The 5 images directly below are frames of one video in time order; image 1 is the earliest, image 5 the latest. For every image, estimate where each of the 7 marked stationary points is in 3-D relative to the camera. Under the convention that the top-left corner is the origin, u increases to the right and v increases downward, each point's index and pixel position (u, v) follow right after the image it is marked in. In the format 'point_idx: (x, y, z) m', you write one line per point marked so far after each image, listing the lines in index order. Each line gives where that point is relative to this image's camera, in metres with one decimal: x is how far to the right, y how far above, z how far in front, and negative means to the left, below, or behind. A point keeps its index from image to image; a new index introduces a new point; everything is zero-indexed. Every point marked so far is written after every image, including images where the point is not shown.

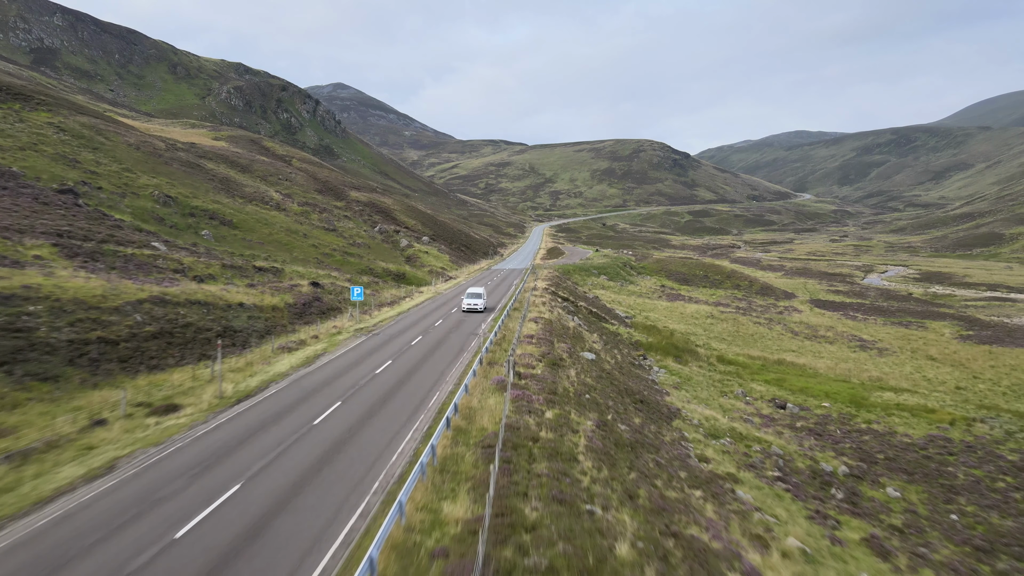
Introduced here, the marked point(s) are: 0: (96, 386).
0: (-8.9, -1.9, +16.7) m
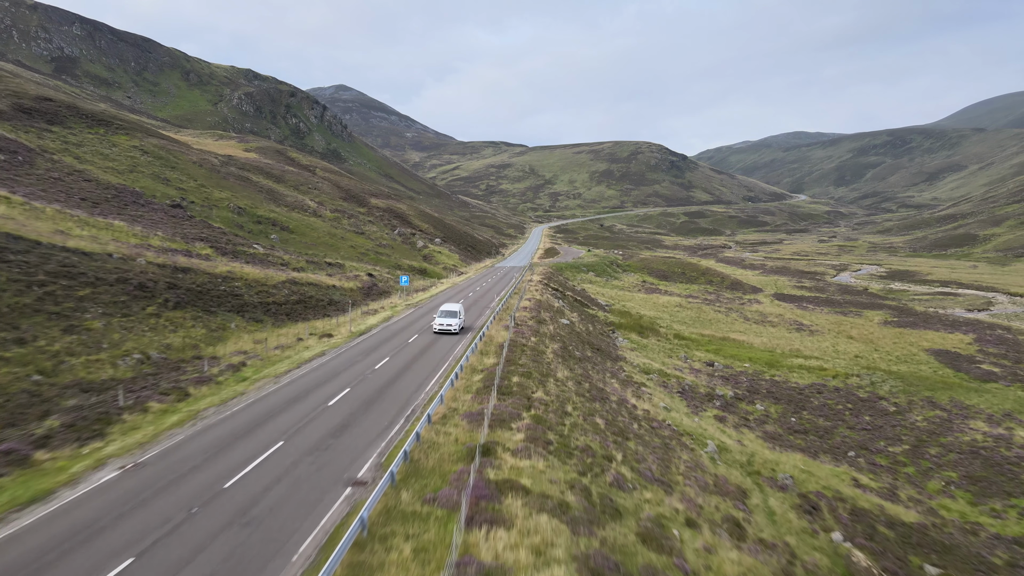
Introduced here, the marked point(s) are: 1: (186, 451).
0: (-8.9, -1.3, +29.4) m
1: (-5.8, -2.9, +13.4) m
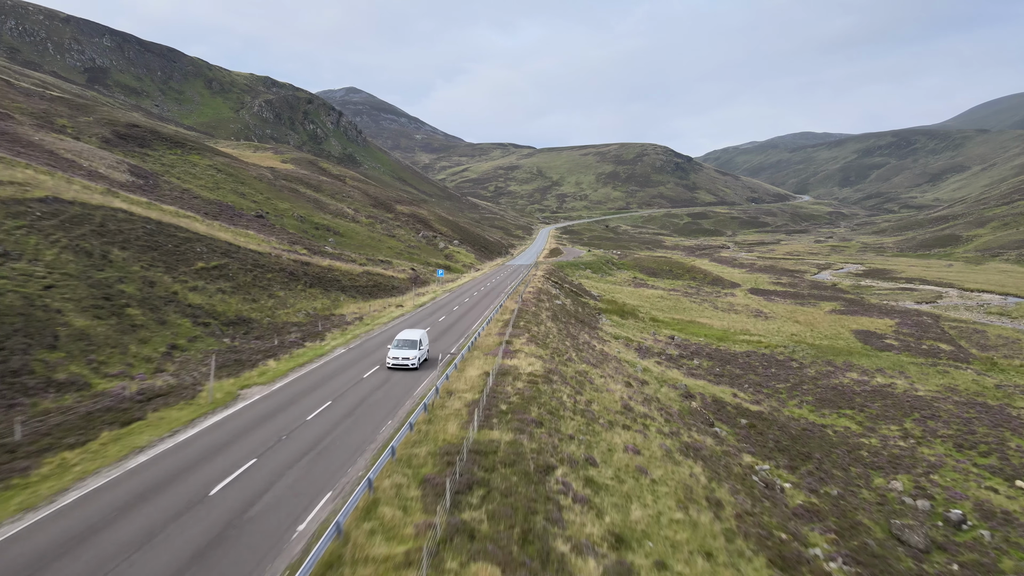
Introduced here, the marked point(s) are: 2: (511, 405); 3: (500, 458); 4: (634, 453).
0: (-8.4, -0.5, +44.3) m
1: (-5.5, -2.2, +28.3) m
2: (0.0, -2.8, +18.1) m
3: (-0.2, -3.1, +13.7) m
4: (+2.9, -4.0, +18.0) m
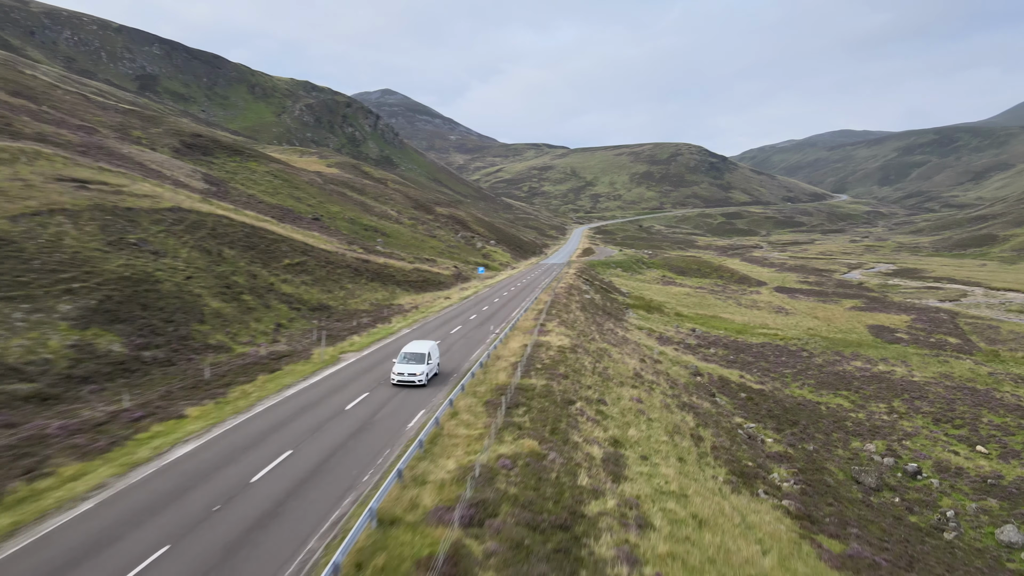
0: (-6.1, -0.2, +50.6) m
1: (-4.0, -1.9, +34.4) m
2: (+1.0, -2.5, +24.0) m
3: (+0.6, -2.8, +19.6) m
4: (+4.0, -3.6, +23.7) m
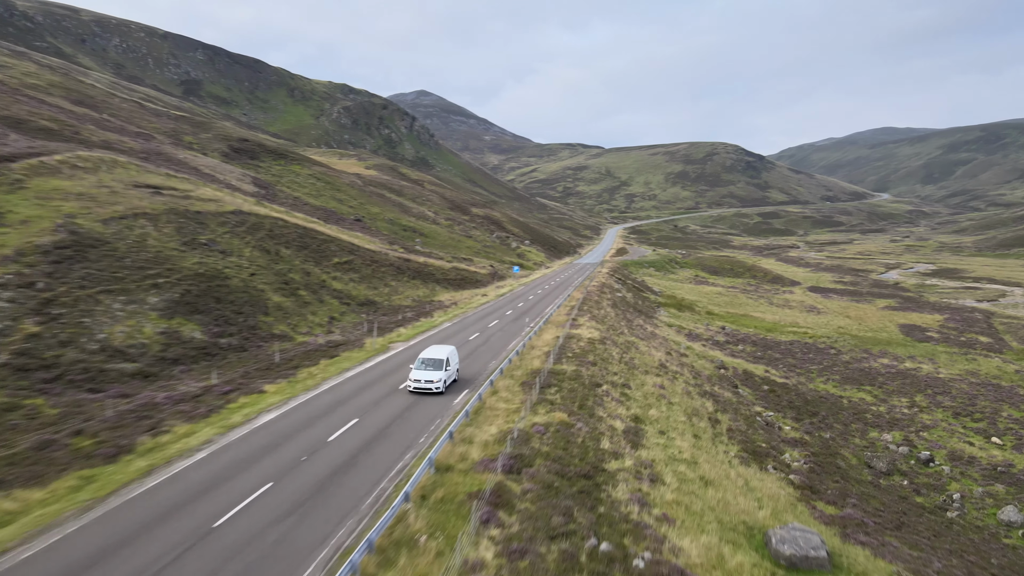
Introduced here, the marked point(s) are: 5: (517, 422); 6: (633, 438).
0: (-3.7, 0.0, +53.2) m
1: (-2.3, -1.7, +36.9) m
2: (+2.2, -2.3, +26.3) m
3: (+1.6, -2.6, +21.9) m
4: (+5.2, -3.5, +25.9) m
5: (+0.1, -3.0, +16.6) m
6: (+2.9, -3.5, +17.5) m
